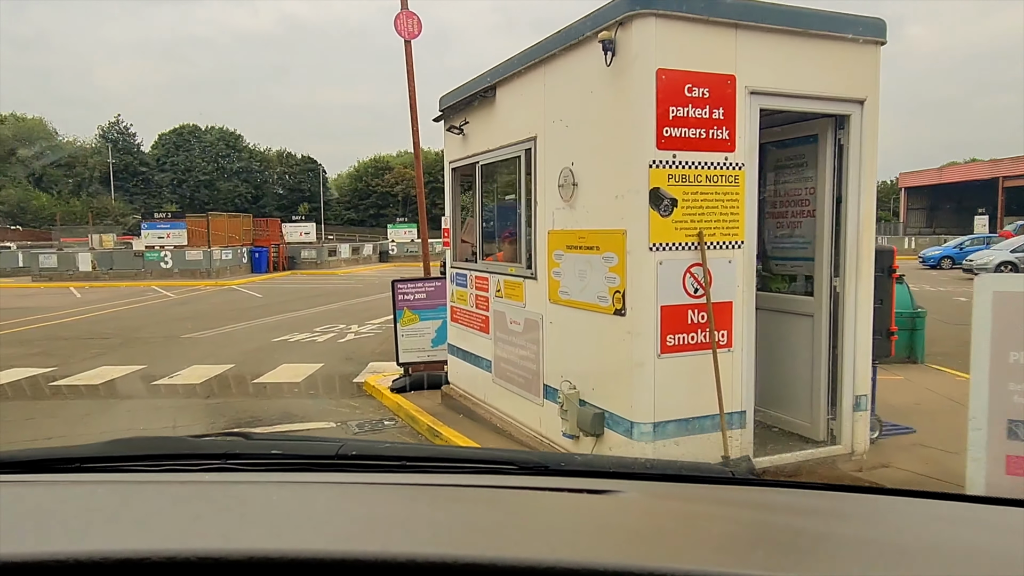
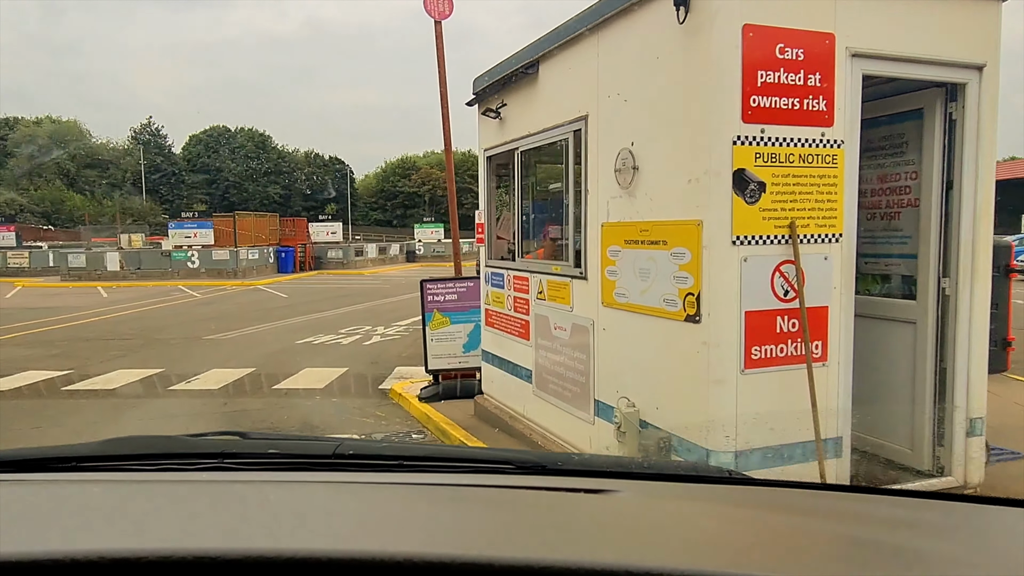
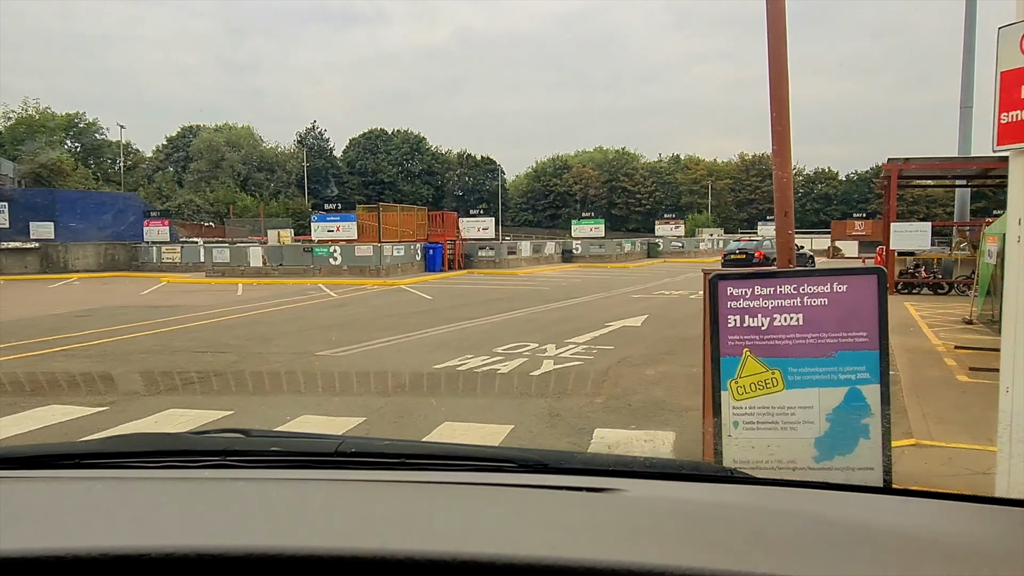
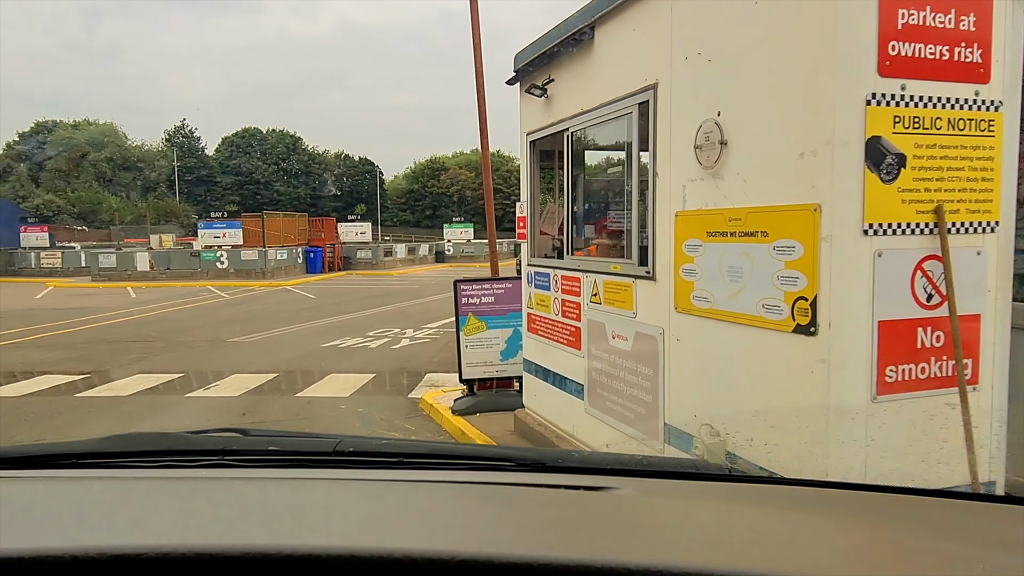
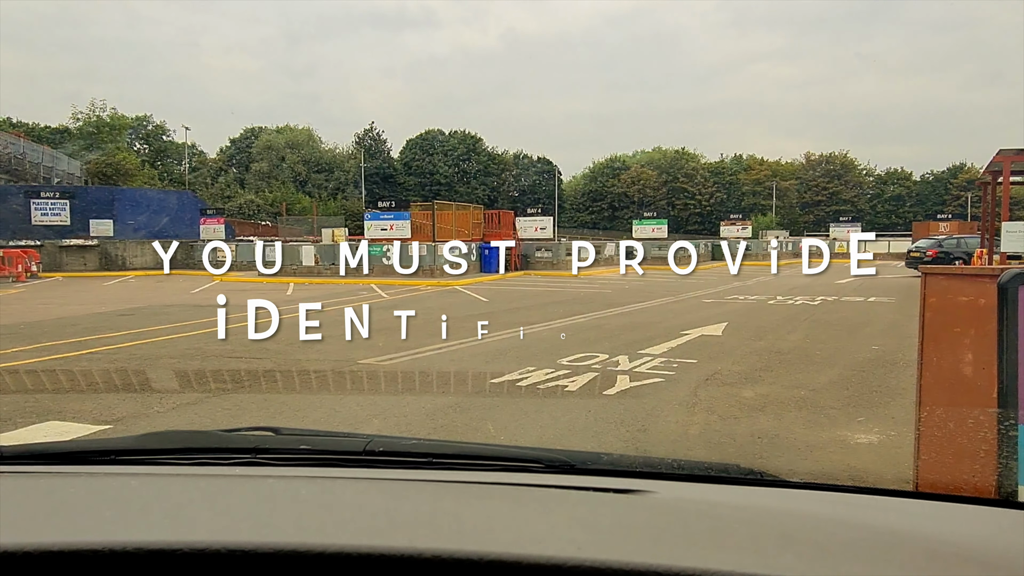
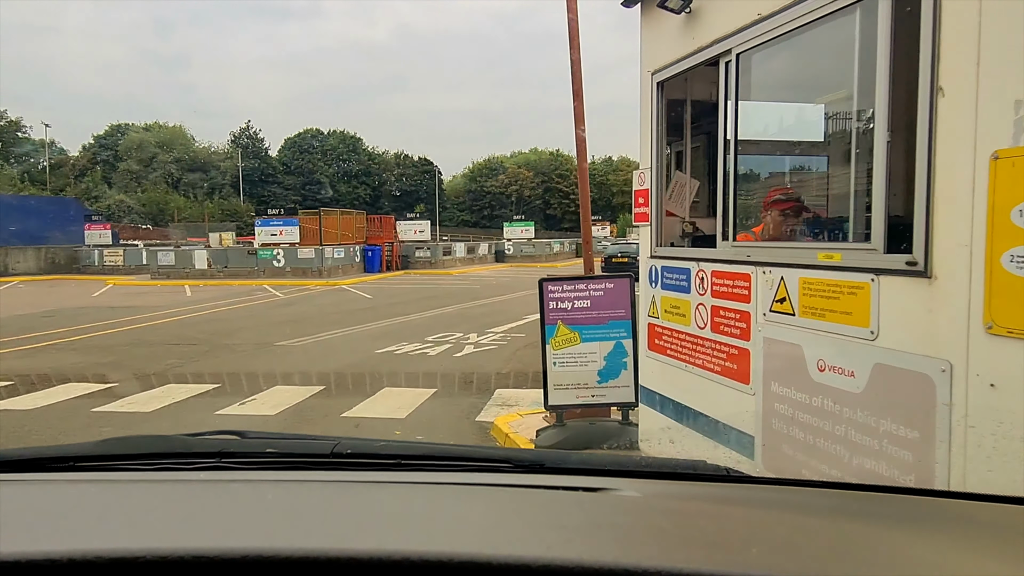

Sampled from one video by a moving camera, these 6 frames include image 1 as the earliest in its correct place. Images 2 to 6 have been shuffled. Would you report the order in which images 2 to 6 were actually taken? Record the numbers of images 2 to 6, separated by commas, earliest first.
2, 4, 6, 3, 5
